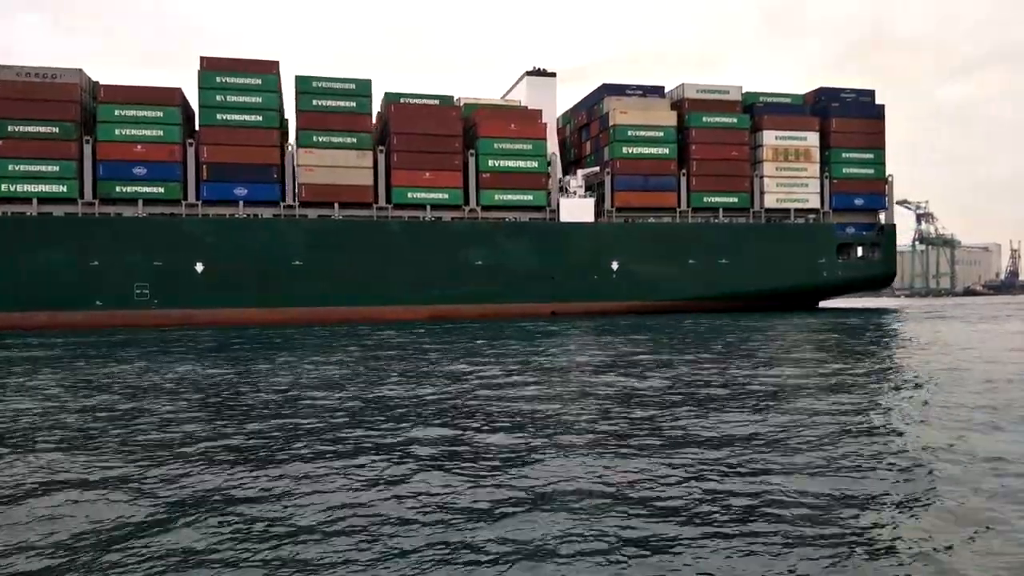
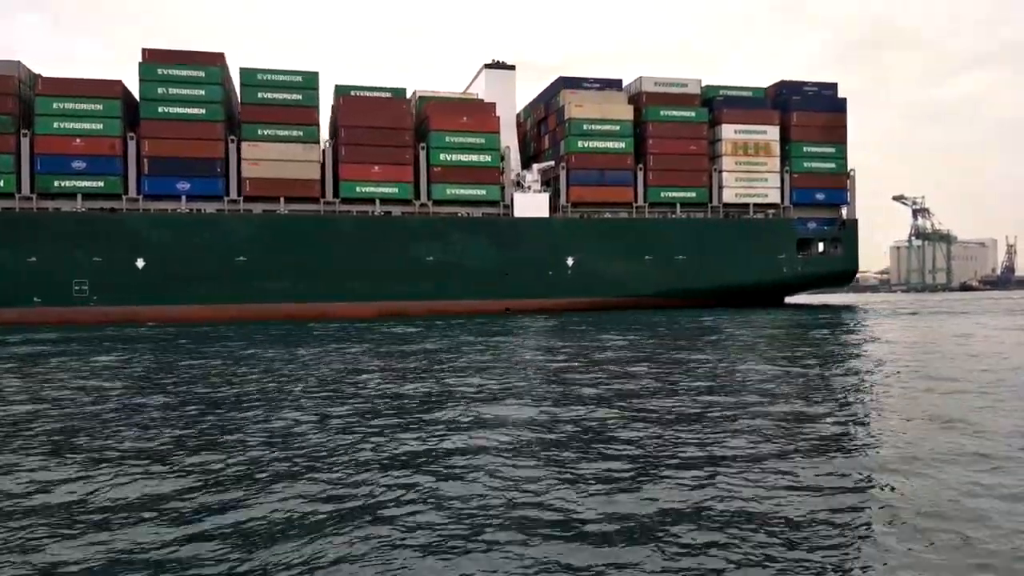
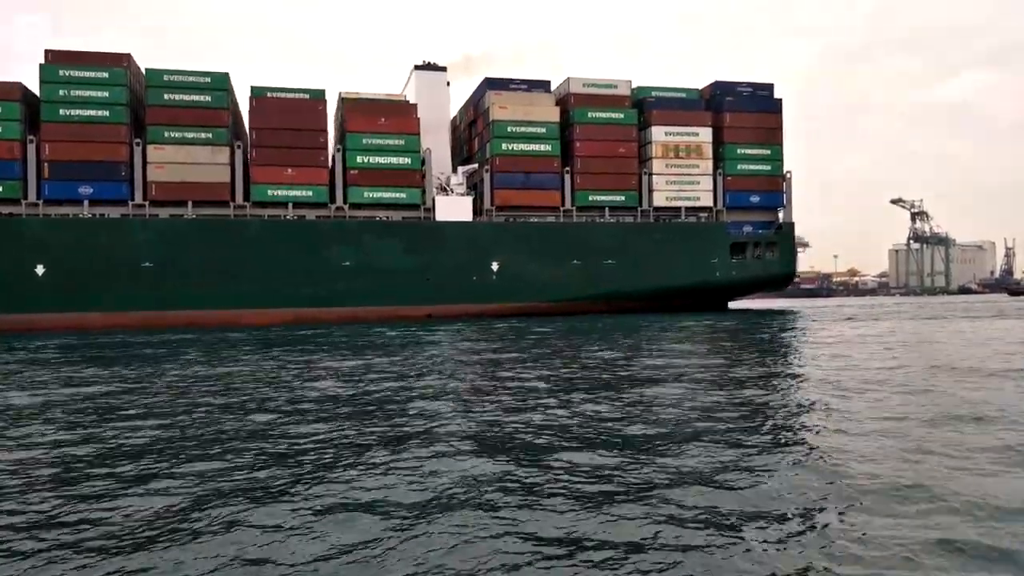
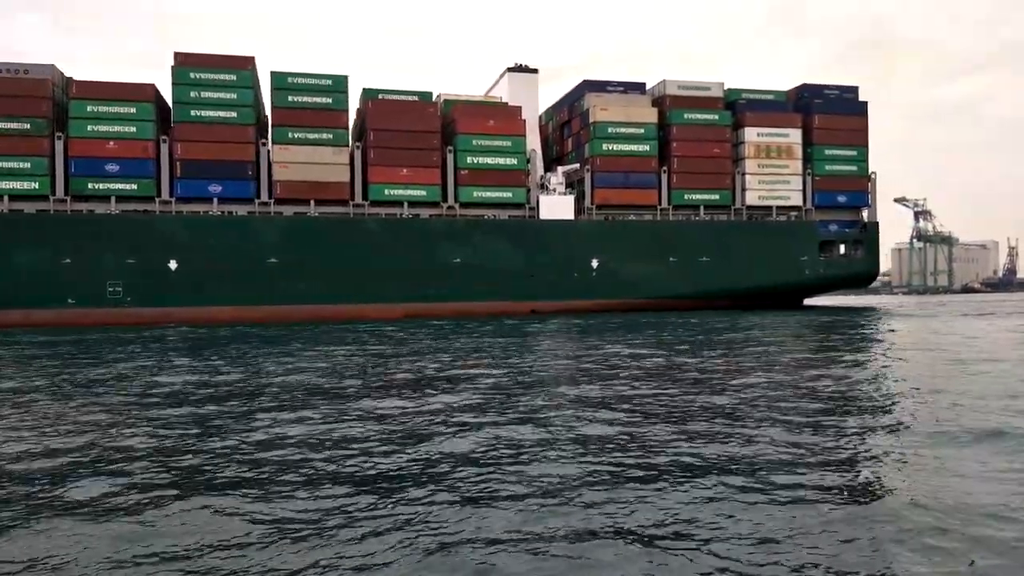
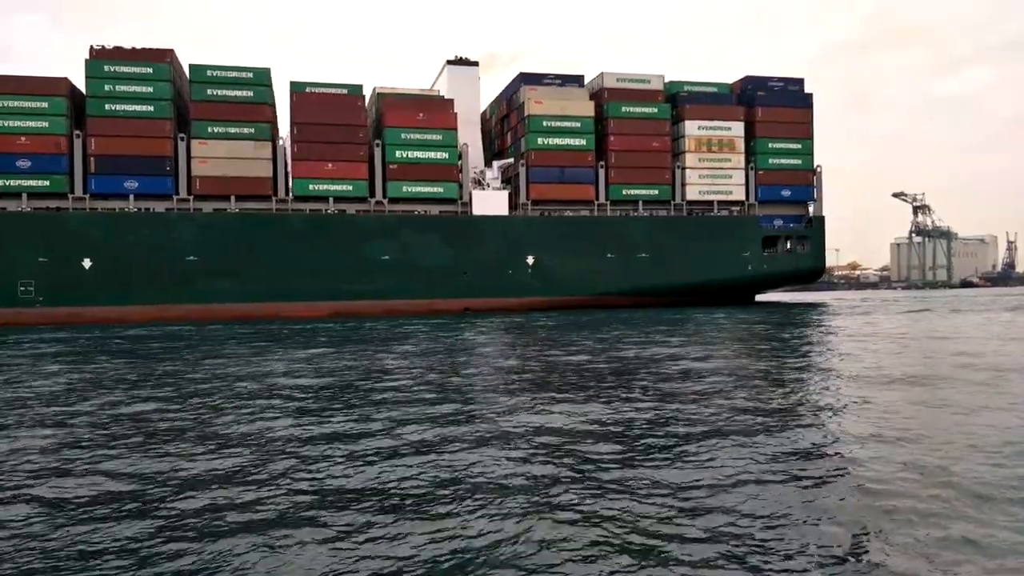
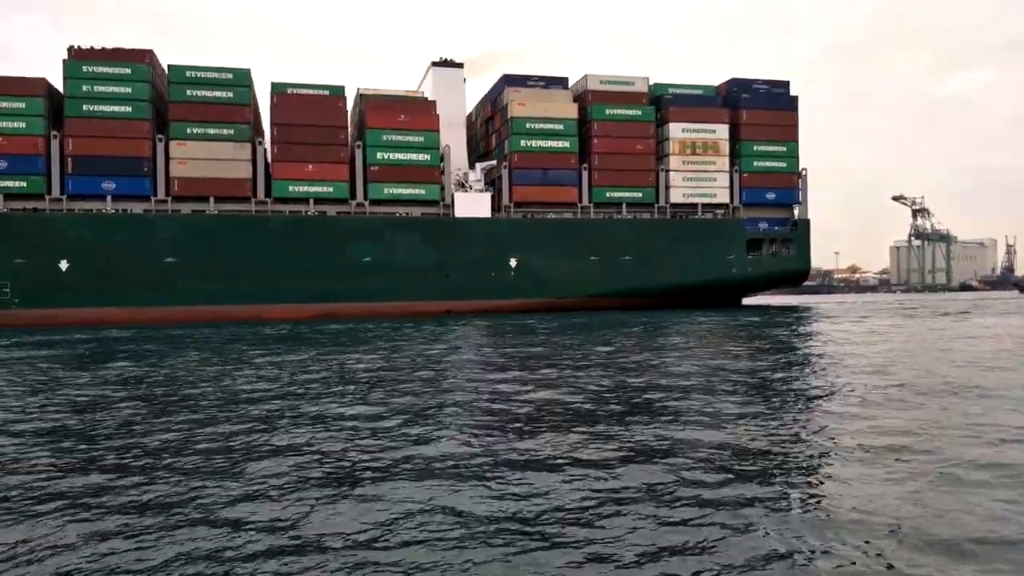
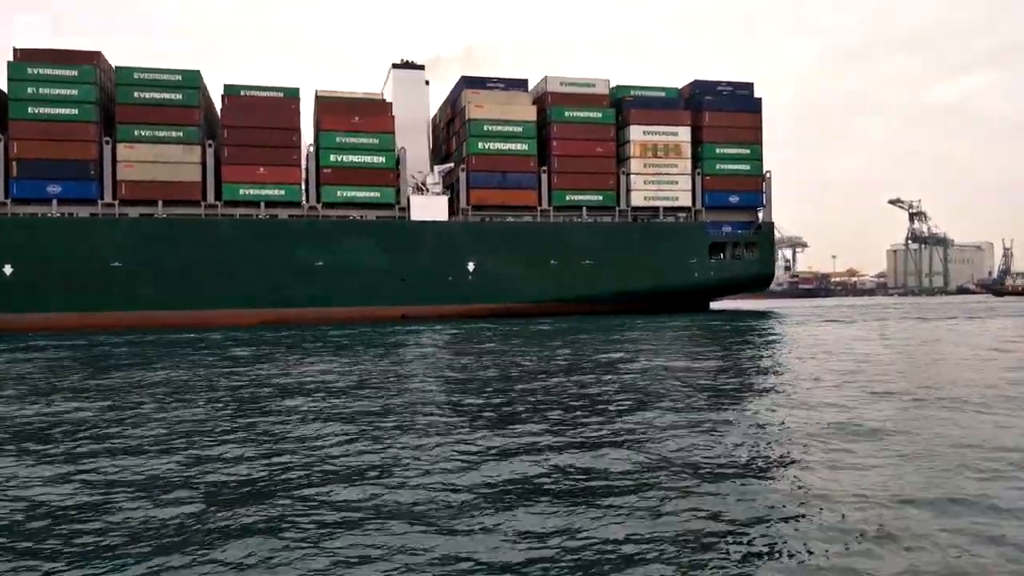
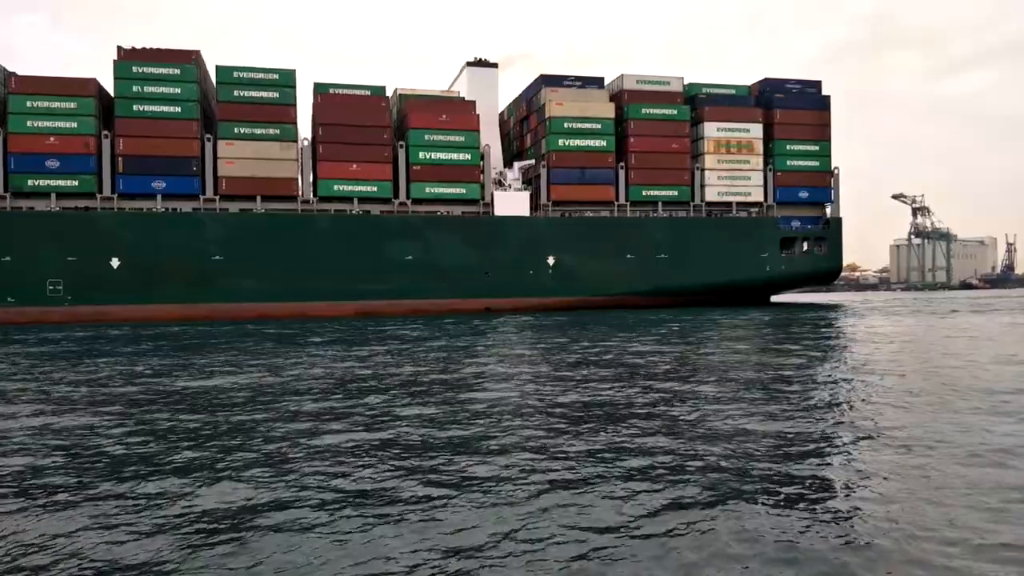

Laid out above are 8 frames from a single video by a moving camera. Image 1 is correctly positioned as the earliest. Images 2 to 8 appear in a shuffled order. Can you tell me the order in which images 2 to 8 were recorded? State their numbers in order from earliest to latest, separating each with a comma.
4, 2, 8, 5, 6, 3, 7
